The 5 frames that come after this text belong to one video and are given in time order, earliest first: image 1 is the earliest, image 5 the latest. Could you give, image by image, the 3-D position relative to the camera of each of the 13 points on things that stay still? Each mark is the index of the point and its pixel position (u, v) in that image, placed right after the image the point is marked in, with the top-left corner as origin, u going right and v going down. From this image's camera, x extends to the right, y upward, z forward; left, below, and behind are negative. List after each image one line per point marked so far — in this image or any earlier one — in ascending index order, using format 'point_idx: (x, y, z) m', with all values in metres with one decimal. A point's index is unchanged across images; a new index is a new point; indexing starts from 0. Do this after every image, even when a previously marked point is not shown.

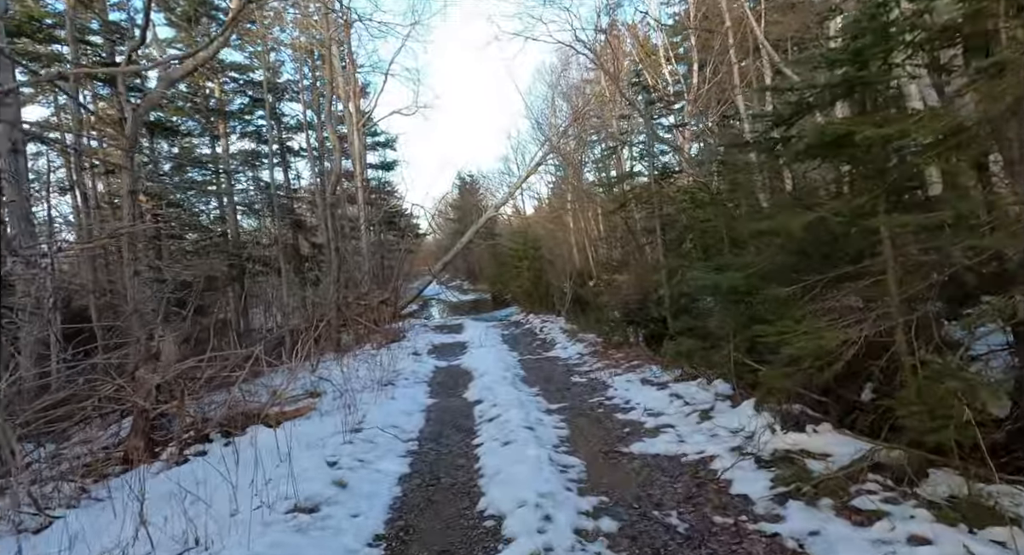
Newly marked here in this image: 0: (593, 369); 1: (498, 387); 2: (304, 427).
0: (+1.0, -1.1, +6.8) m
1: (-0.1, -1.2, +6.3) m
2: (-1.9, -1.4, +5.1) m
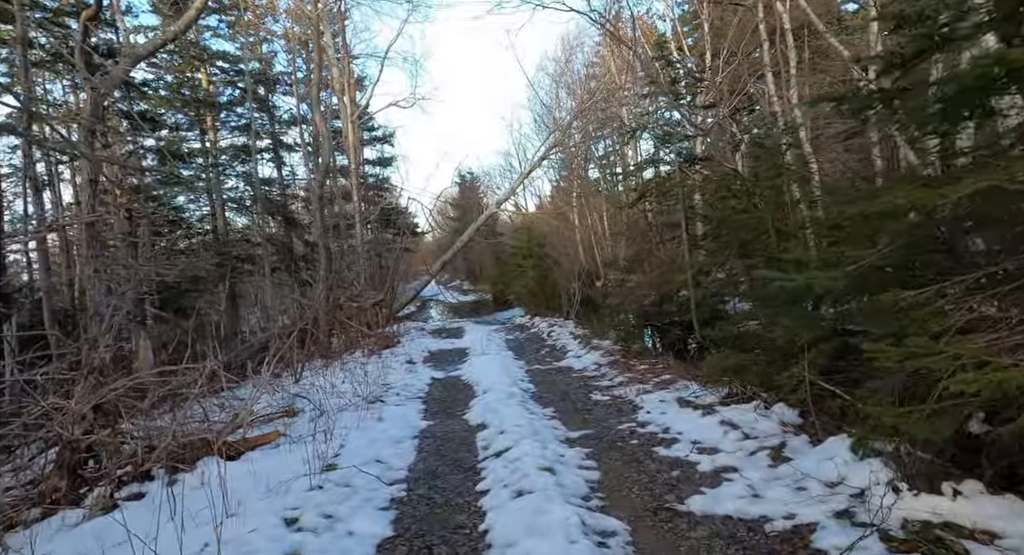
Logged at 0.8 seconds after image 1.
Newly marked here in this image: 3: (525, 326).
0: (+1.1, -1.1, +5.9) m
1: (-0.1, -1.2, +5.3) m
2: (-1.8, -1.4, +4.1) m
3: (+0.3, -1.1, +12.2) m
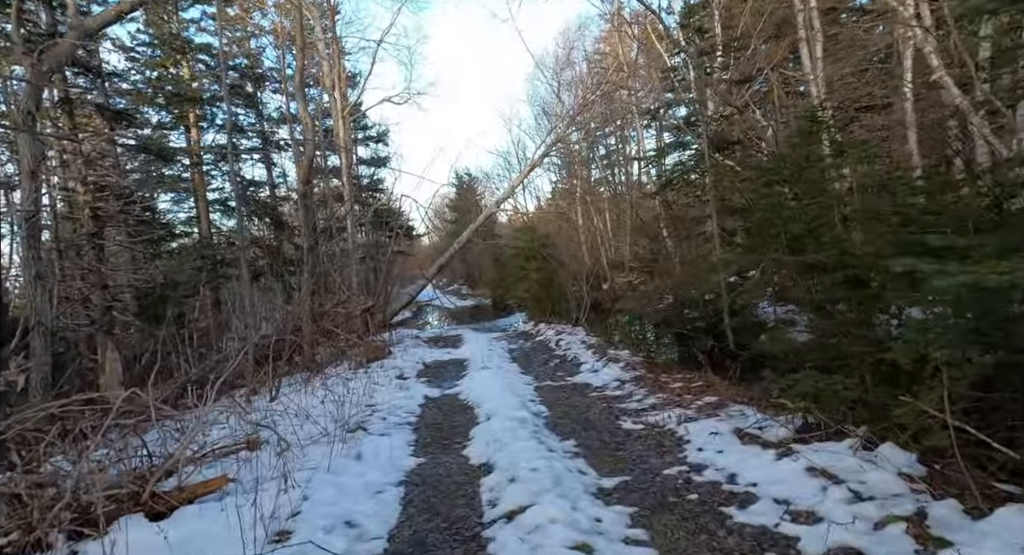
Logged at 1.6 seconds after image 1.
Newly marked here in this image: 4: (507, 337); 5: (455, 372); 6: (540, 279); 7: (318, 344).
0: (+1.1, -1.1, +4.8) m
1: (0.0, -1.2, +4.3) m
2: (-1.7, -1.4, +3.1) m
3: (+0.4, -1.1, +11.2) m
4: (-0.1, -1.2, +10.9) m
5: (-0.8, -1.3, +7.9) m
6: (+0.8, 0.0, +15.8) m
7: (-3.7, -1.3, +10.9) m
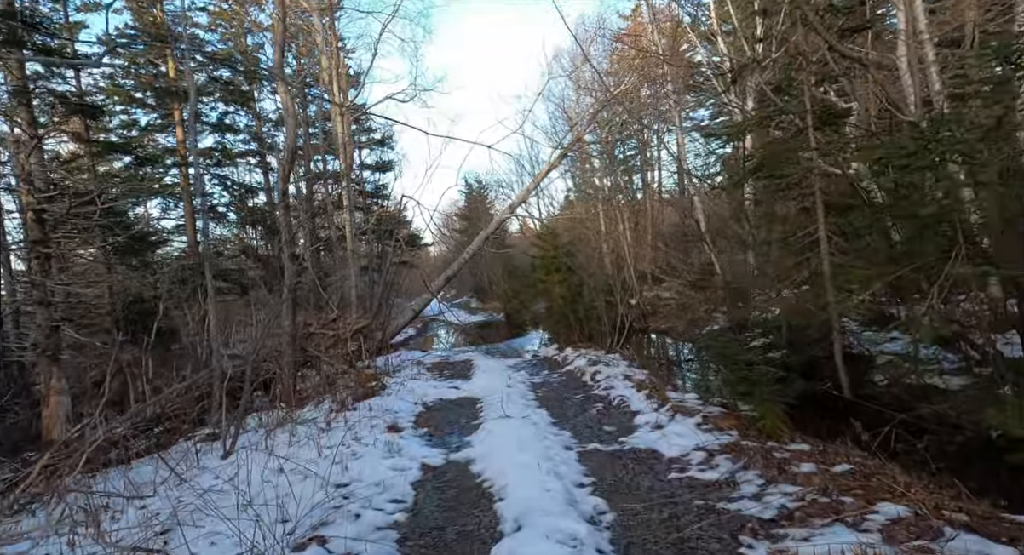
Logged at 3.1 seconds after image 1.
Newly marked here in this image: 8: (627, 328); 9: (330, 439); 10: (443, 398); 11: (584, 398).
0: (+1.4, -1.2, +3.0) m
1: (+0.2, -1.3, +2.4) m
2: (-1.5, -1.5, +1.2) m
3: (+0.7, -1.4, +9.3) m
4: (+0.2, -1.4, +9.1) m
5: (-0.5, -1.5, +6.1) m
6: (+1.2, -0.4, +13.9) m
7: (-3.4, -1.5, +9.1) m
8: (+2.5, -1.1, +12.0) m
9: (-1.7, -1.5, +5.3) m
10: (-0.9, -1.5, +7.3) m
11: (+0.8, -1.3, +6.4) m
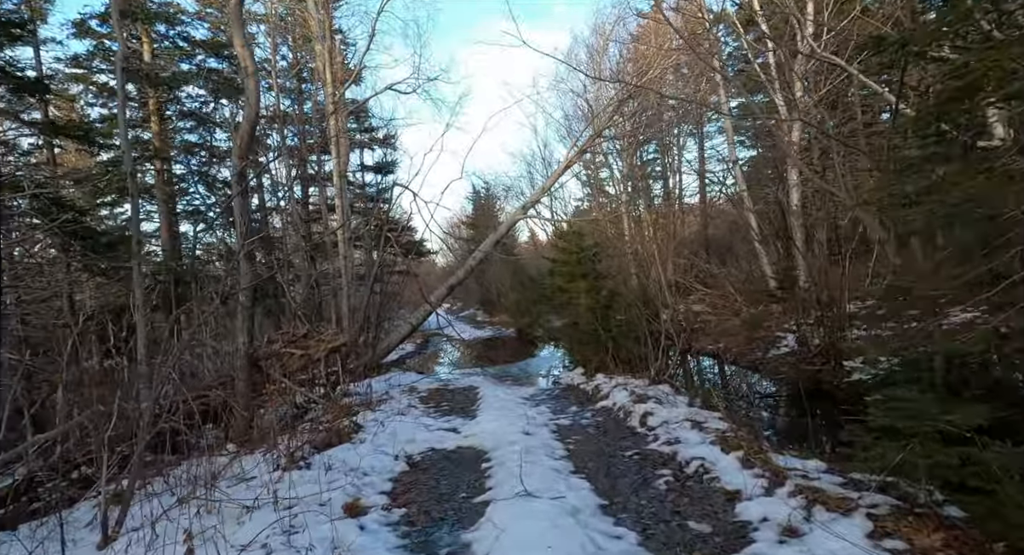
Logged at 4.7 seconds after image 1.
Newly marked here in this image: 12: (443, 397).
0: (+1.5, -1.2, +0.9) m
1: (+0.4, -1.3, +0.4) m
2: (-1.4, -1.4, -0.8) m
3: (+0.9, -1.5, +7.3) m
4: (+0.4, -1.5, +7.1) m
5: (-0.4, -1.5, +4.0) m
6: (+1.5, -0.6, +11.9) m
7: (-3.2, -1.6, +7.1) m
8: (+2.7, -1.3, +10.0) m
9: (-1.6, -1.5, +3.3) m
10: (-0.7, -1.6, +5.3) m
11: (+1.0, -1.4, +4.4) m
12: (-0.9, -1.7, +8.2) m
